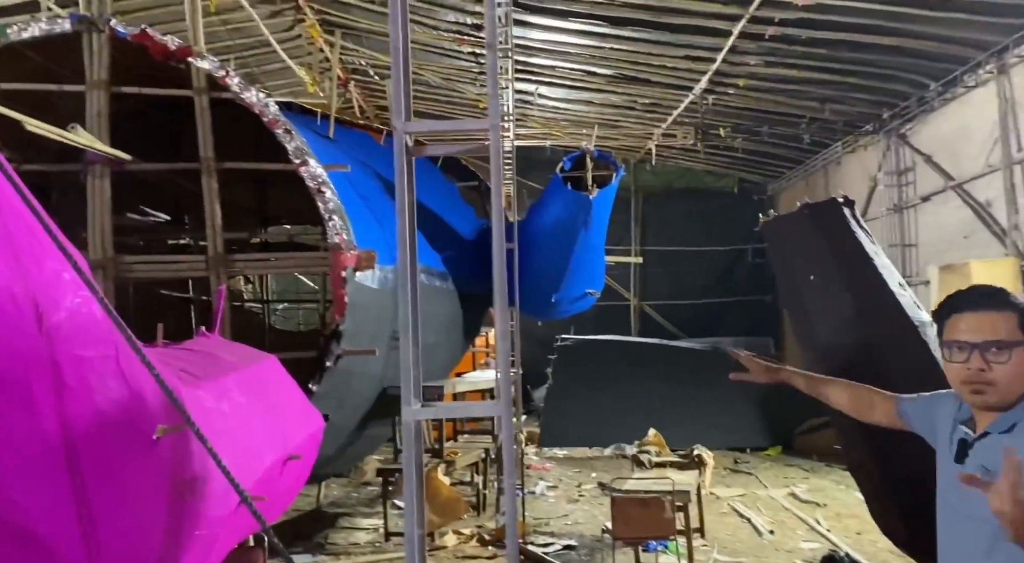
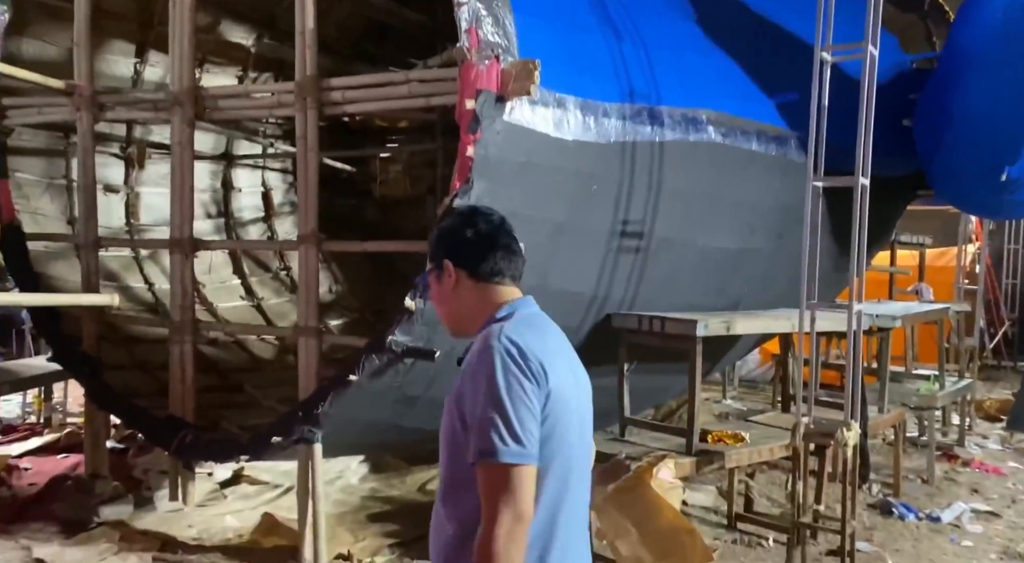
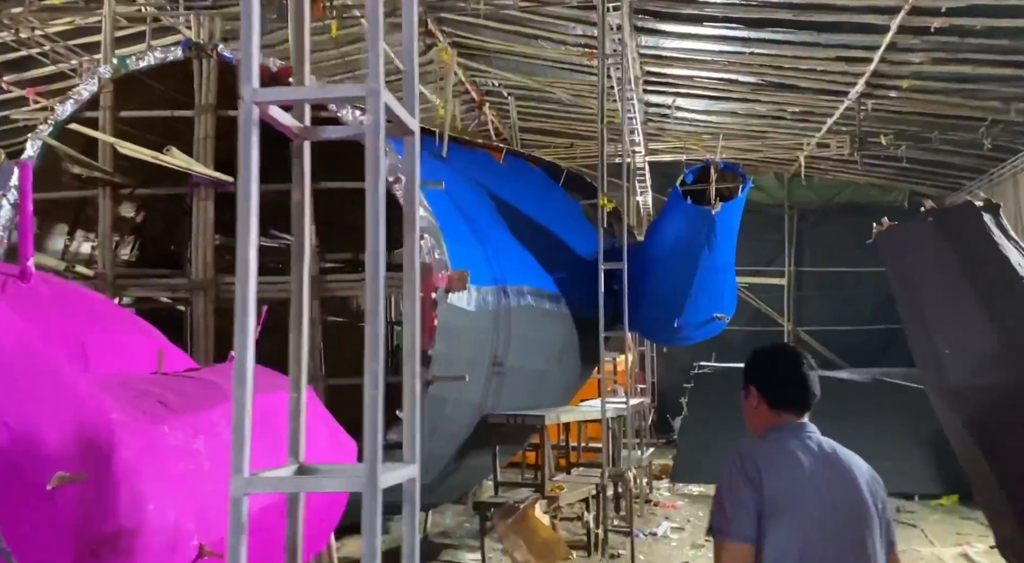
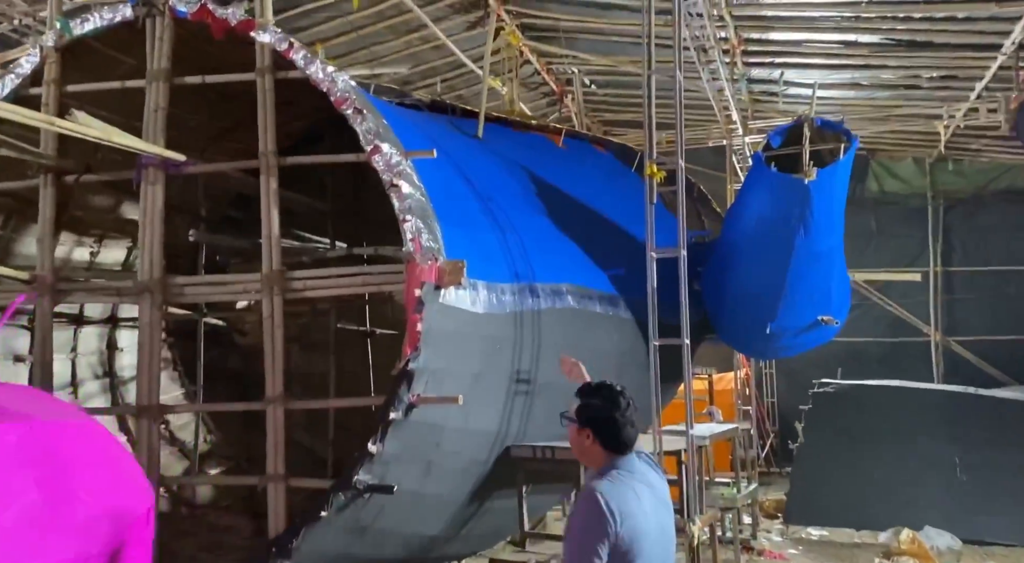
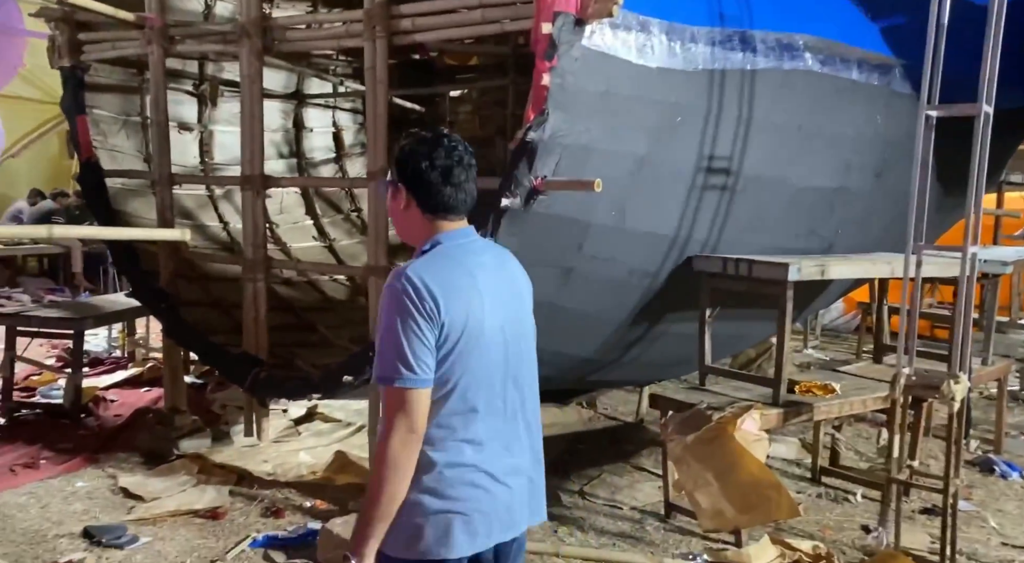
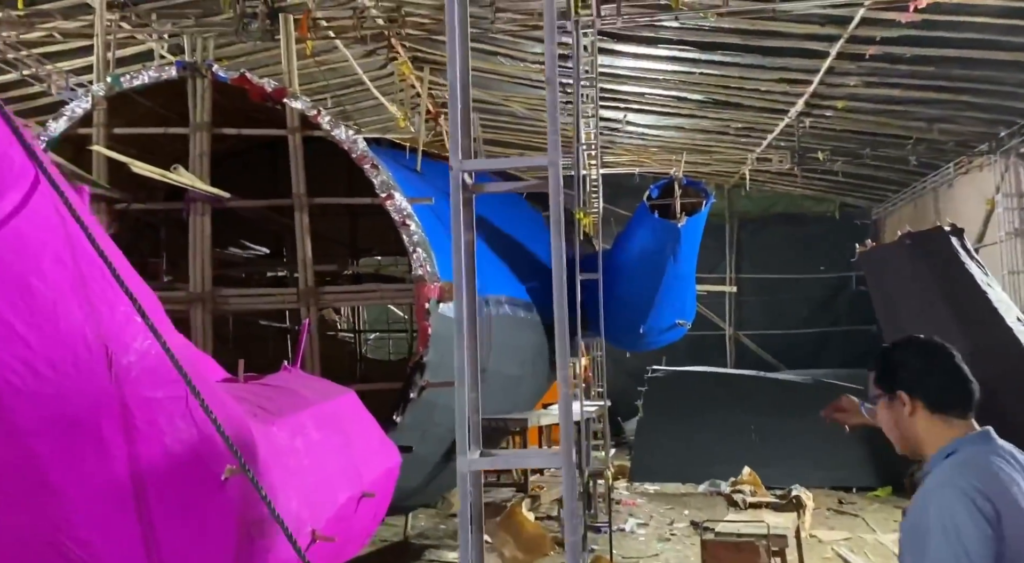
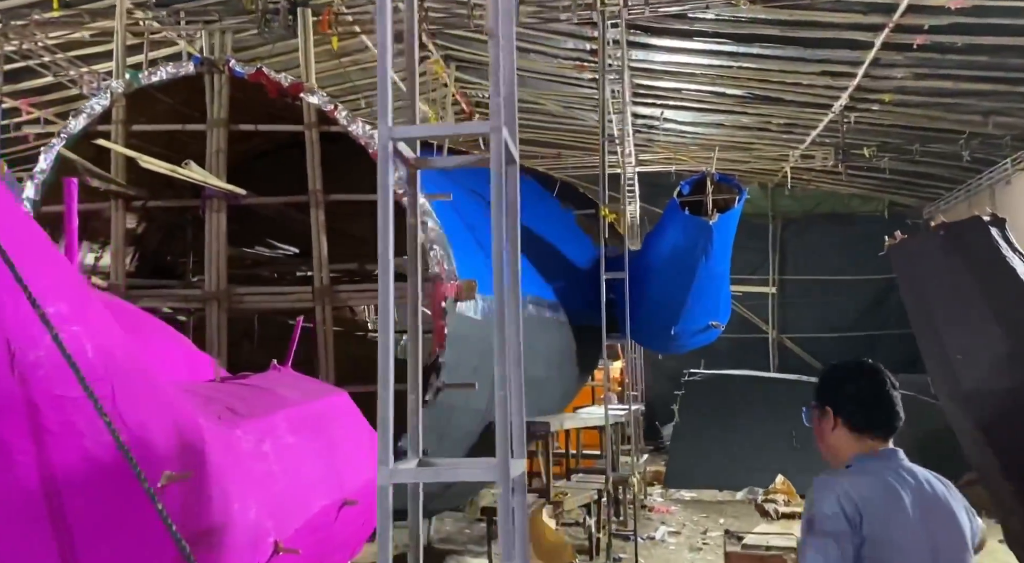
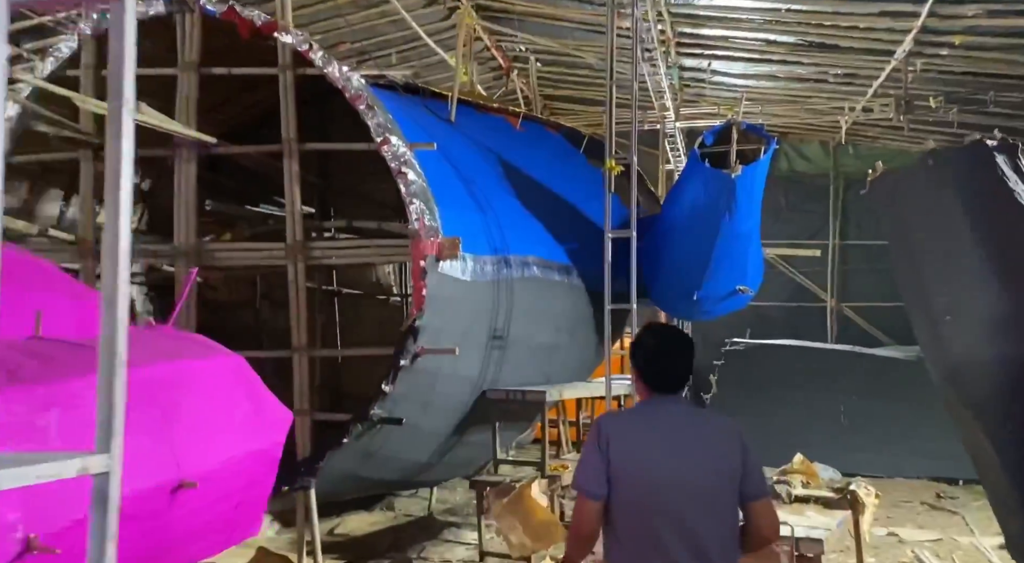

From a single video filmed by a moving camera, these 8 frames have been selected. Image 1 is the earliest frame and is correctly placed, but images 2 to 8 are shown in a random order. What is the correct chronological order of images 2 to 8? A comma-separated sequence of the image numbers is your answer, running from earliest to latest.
6, 7, 3, 8, 4, 2, 5
